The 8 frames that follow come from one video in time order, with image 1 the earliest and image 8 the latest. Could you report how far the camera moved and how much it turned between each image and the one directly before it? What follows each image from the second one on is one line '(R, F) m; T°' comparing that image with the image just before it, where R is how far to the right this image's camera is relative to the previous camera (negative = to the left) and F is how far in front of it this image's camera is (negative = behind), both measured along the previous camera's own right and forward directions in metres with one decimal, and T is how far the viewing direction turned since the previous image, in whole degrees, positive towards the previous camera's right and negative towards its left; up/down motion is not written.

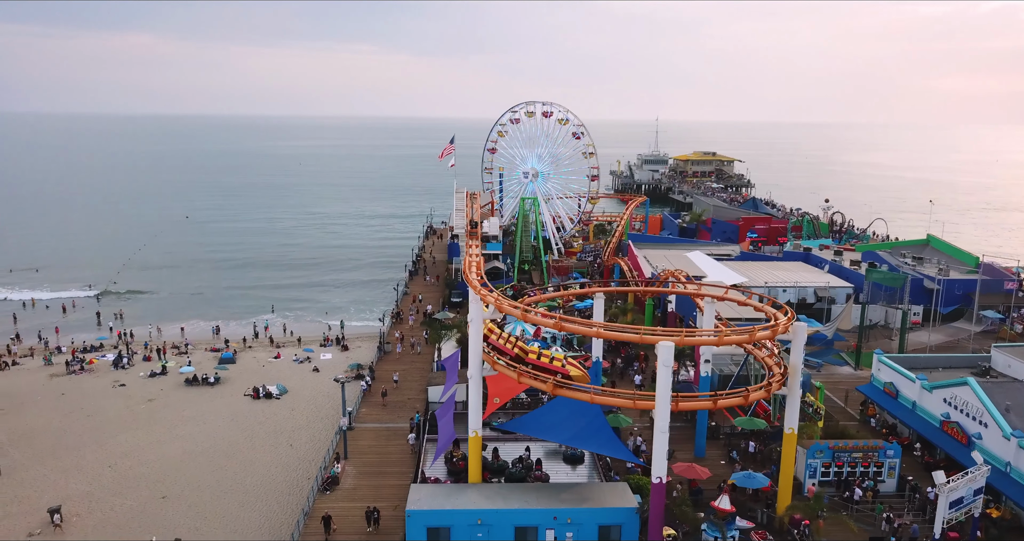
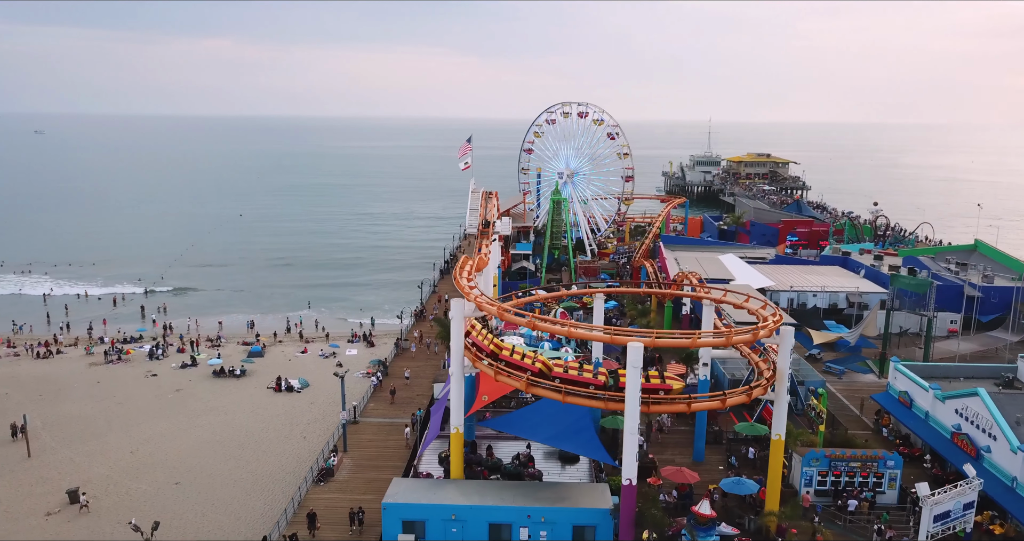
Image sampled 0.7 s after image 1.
(+2.3, 0.0) m; -4°
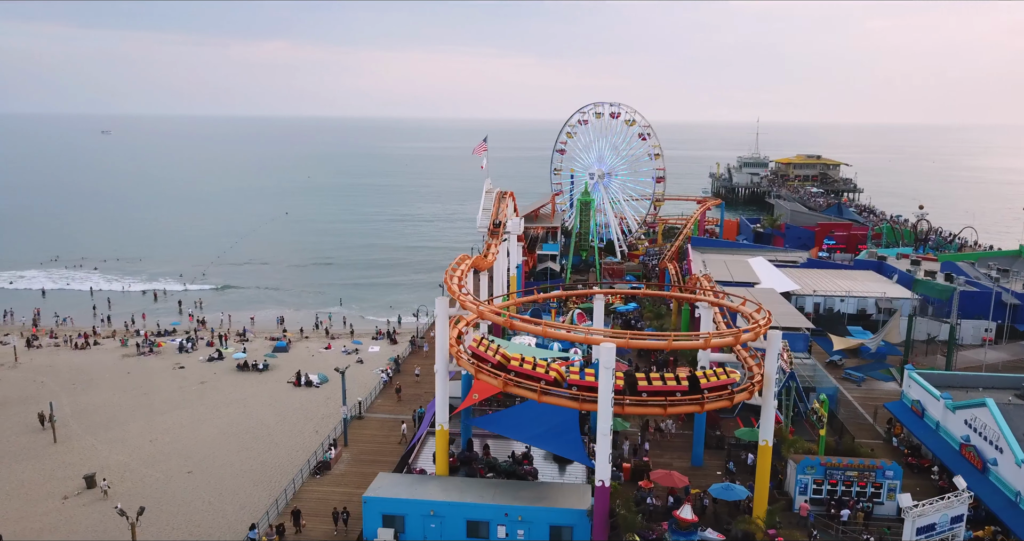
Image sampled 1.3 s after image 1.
(+2.0, 0.0) m; -4°
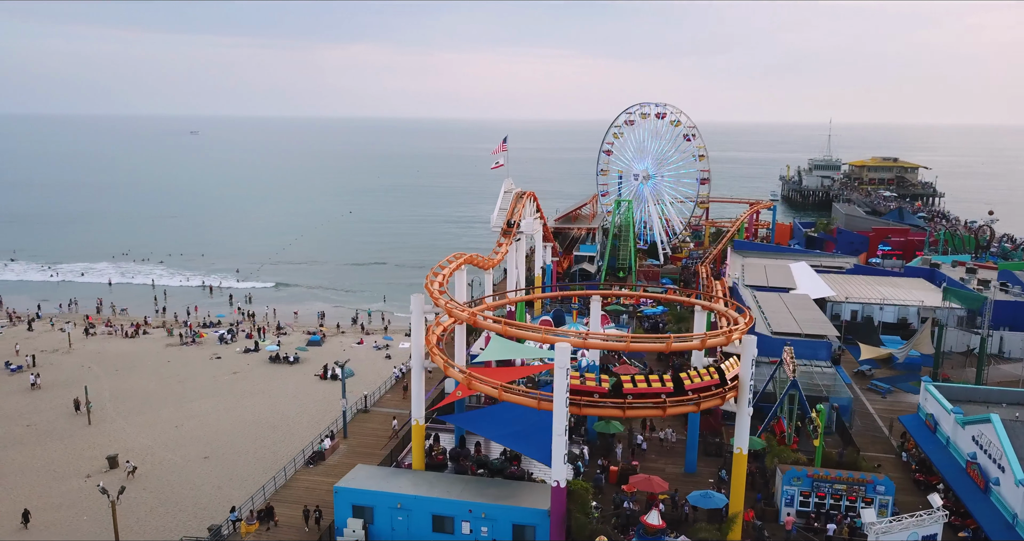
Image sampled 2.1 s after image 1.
(+3.0, 0.0) m; -6°
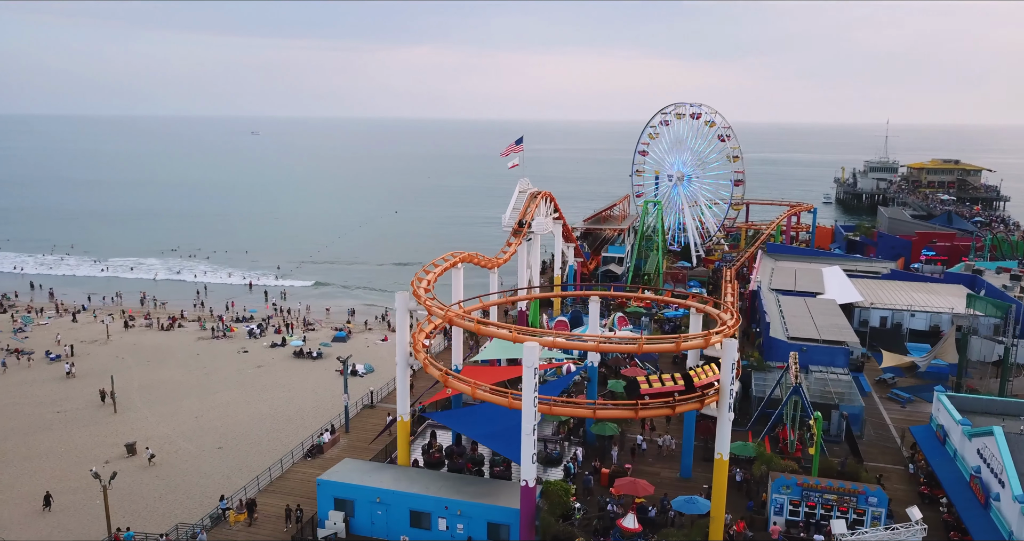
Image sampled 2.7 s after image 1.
(+2.2, 0.0) m; -4°
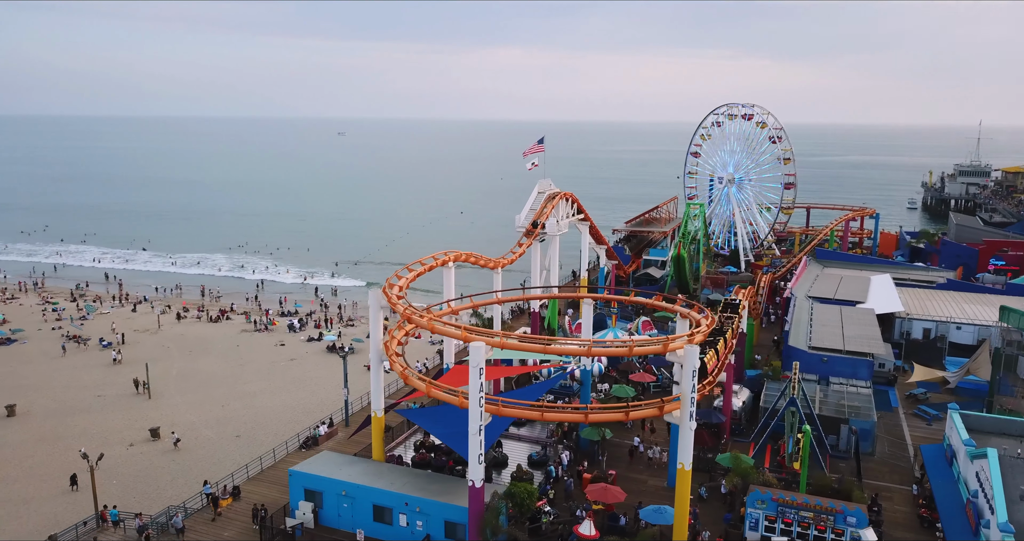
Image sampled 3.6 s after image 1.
(+3.4, +0.2) m; -6°
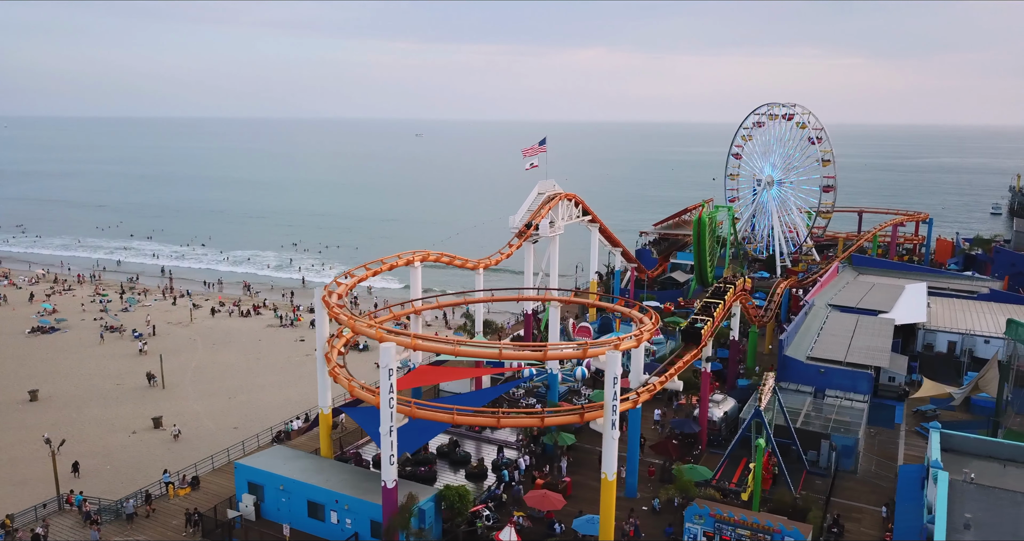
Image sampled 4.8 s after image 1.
(+4.2, +0.5) m; -6°
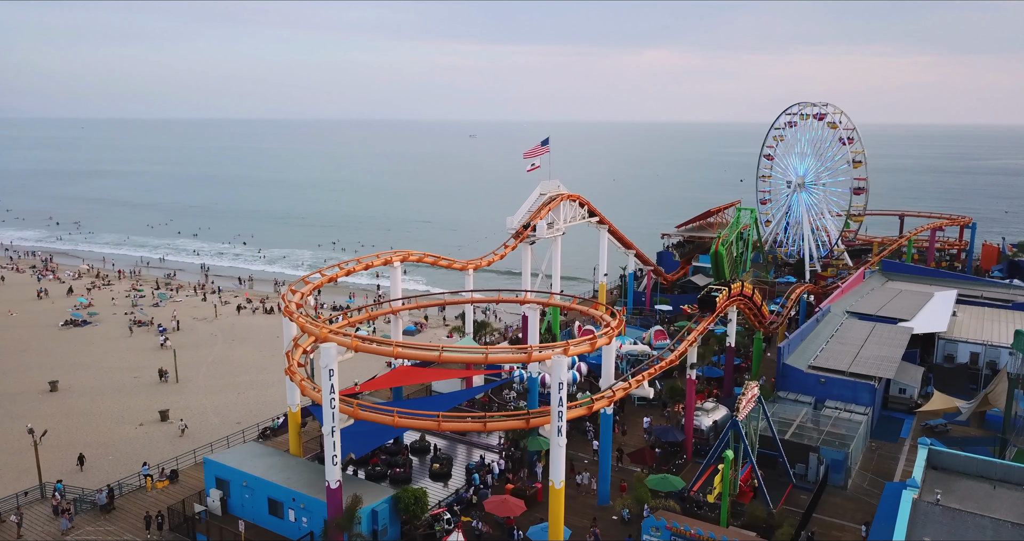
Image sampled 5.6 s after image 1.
(+2.8, +0.4) m; -4°
